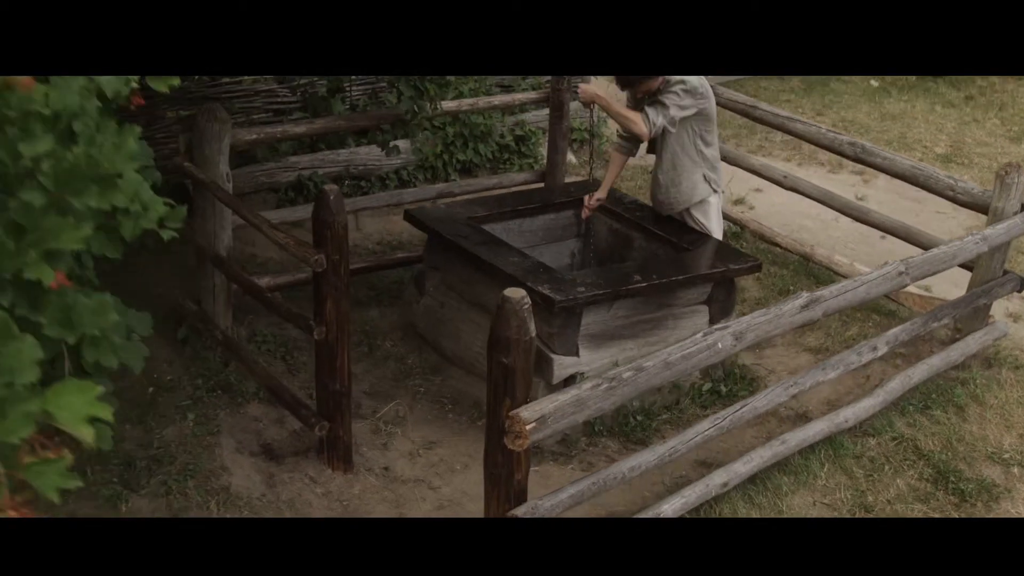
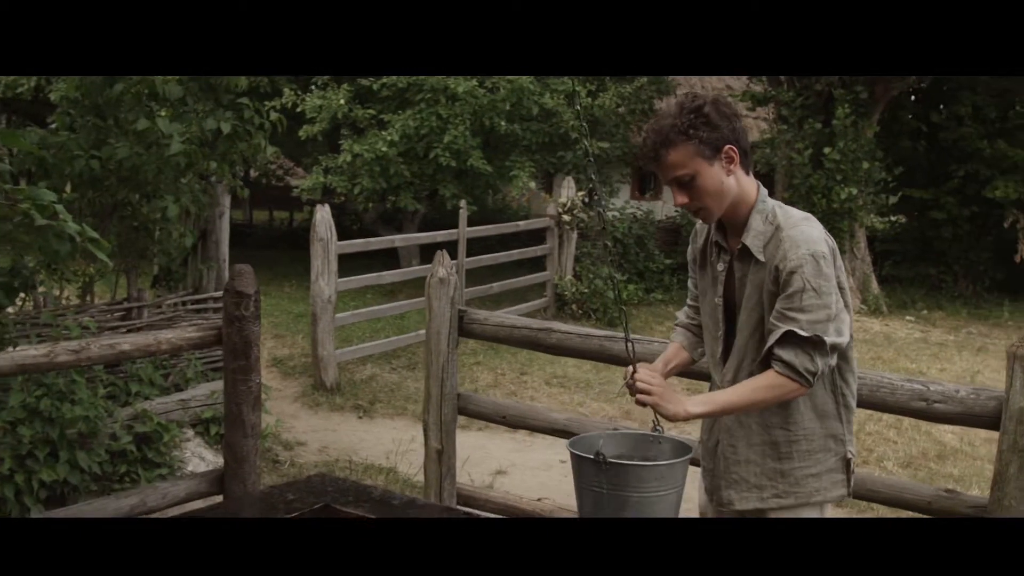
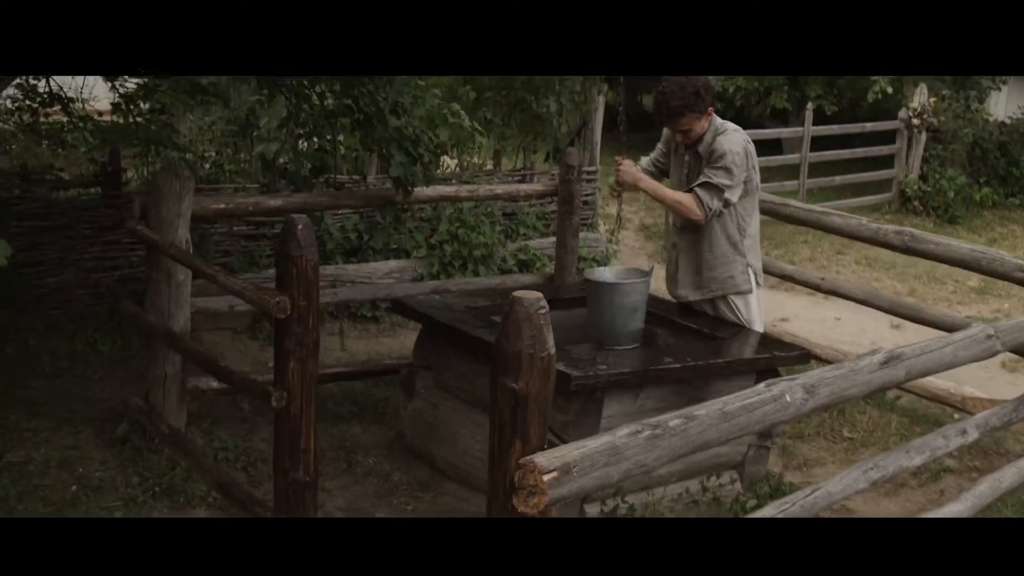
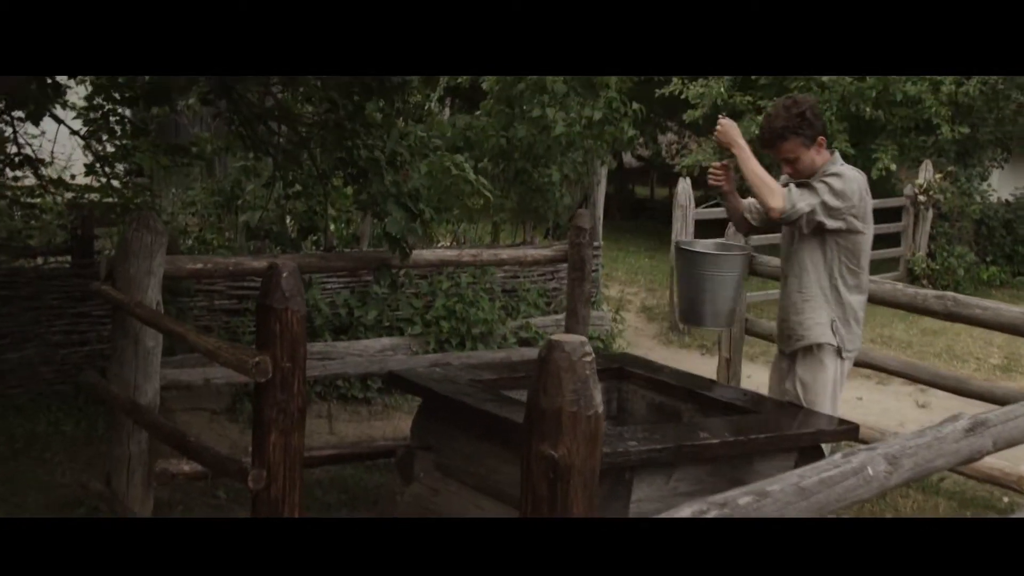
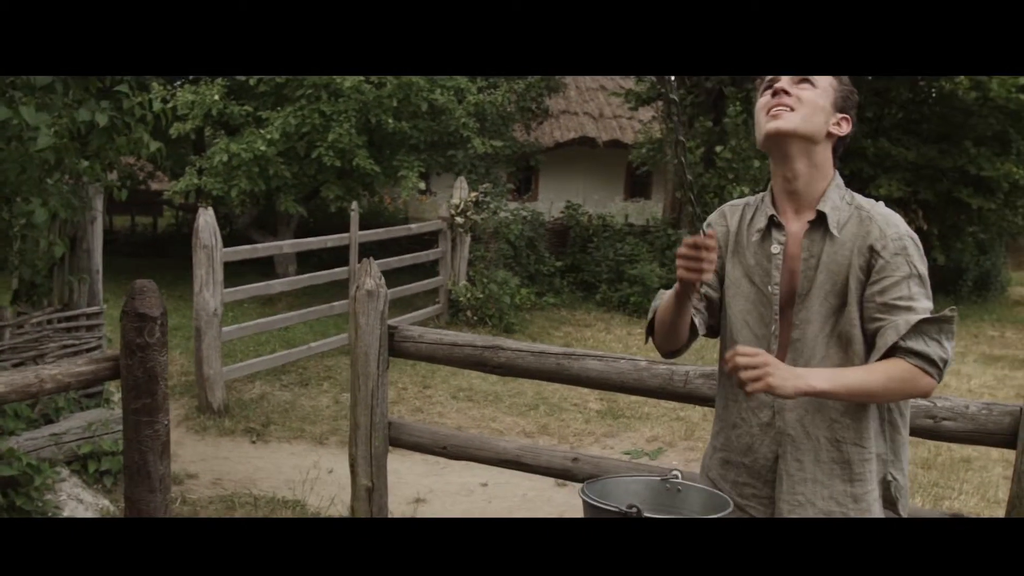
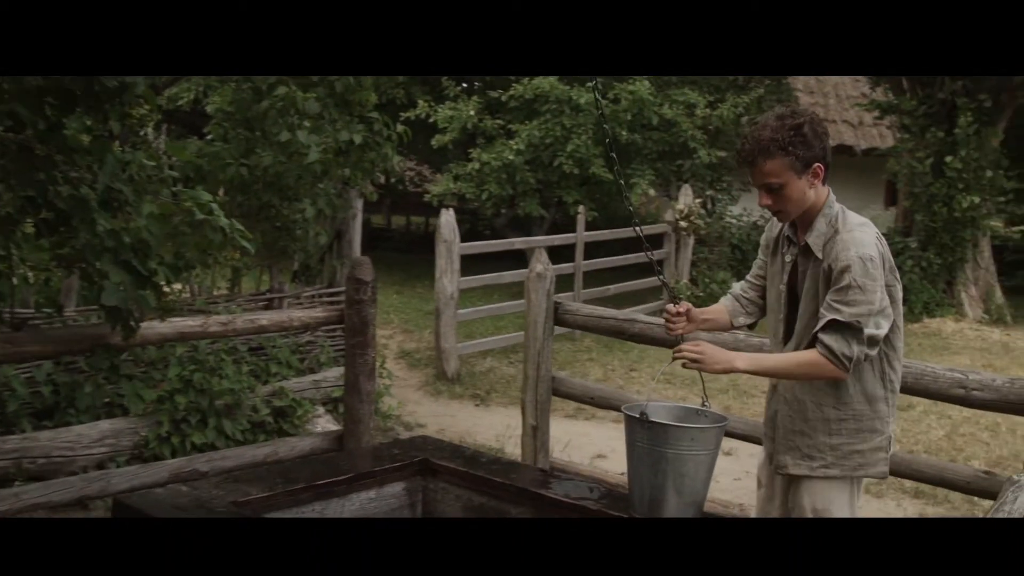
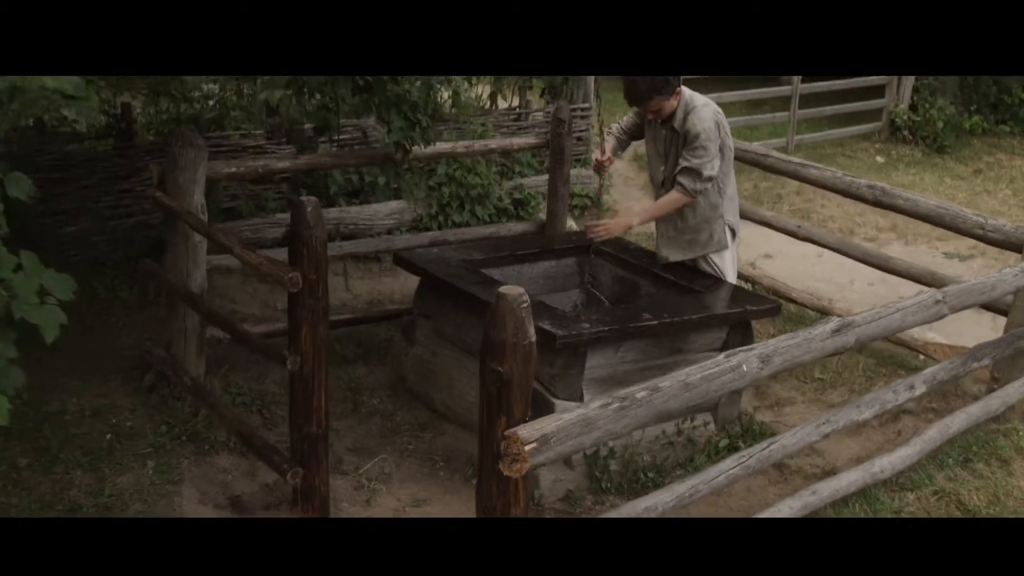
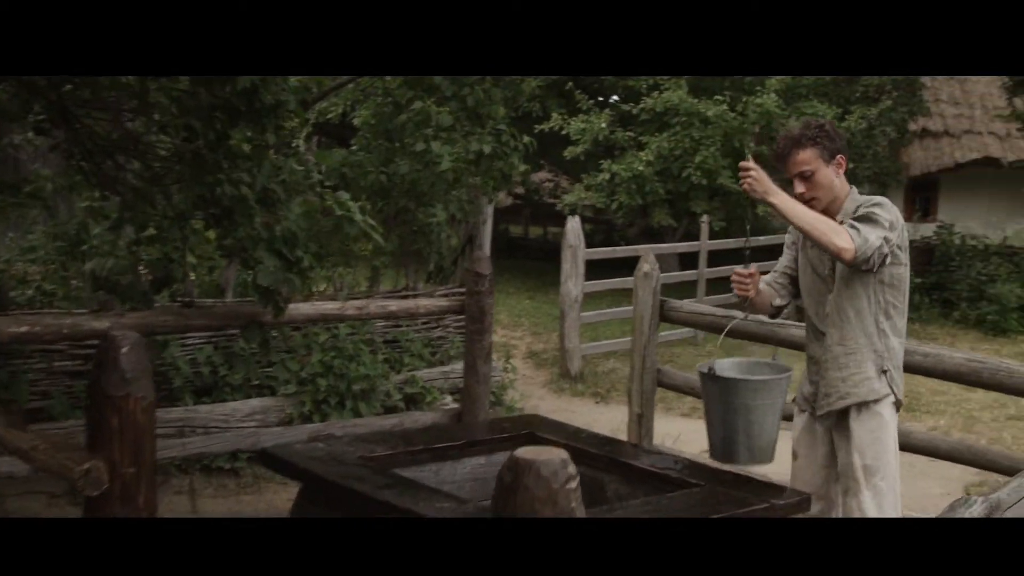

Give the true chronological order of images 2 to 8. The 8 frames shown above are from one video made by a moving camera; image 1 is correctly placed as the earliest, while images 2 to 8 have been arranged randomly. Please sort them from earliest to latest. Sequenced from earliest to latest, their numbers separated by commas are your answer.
7, 3, 4, 8, 6, 2, 5
